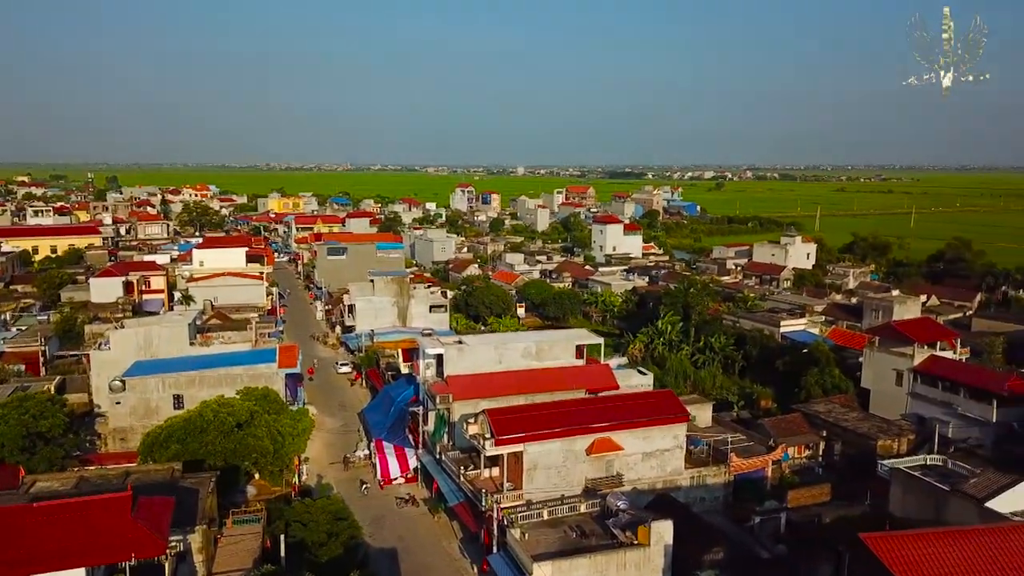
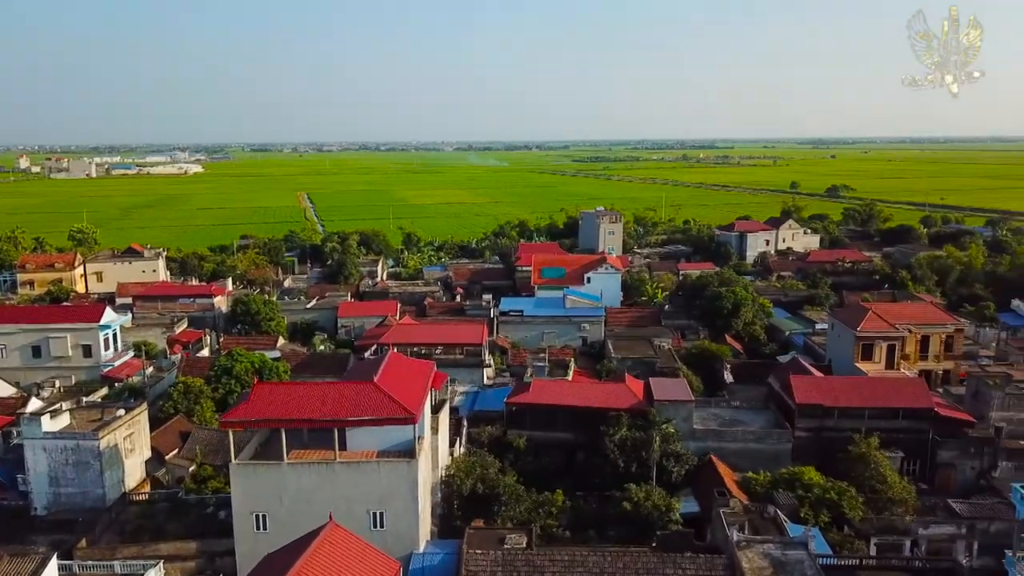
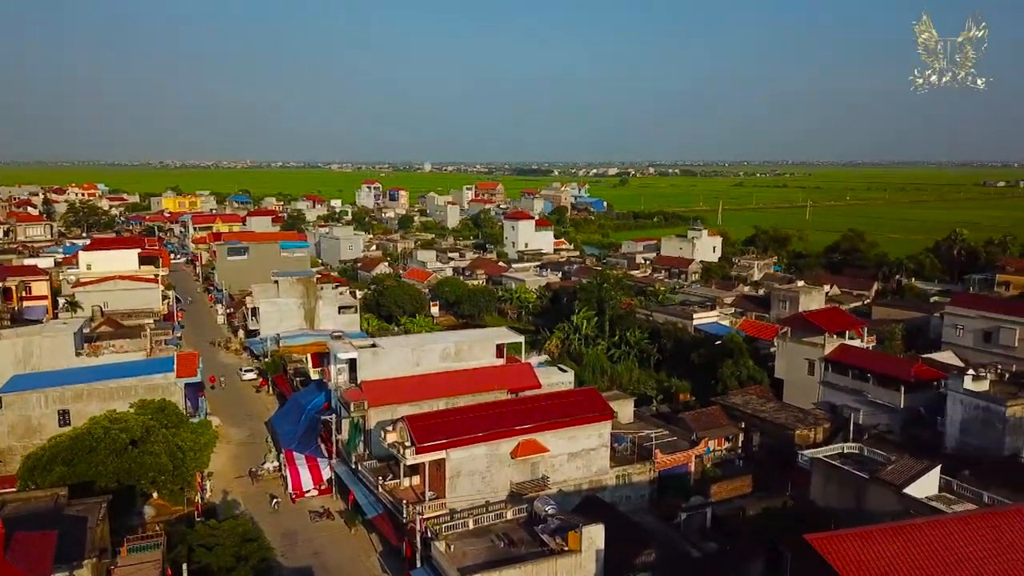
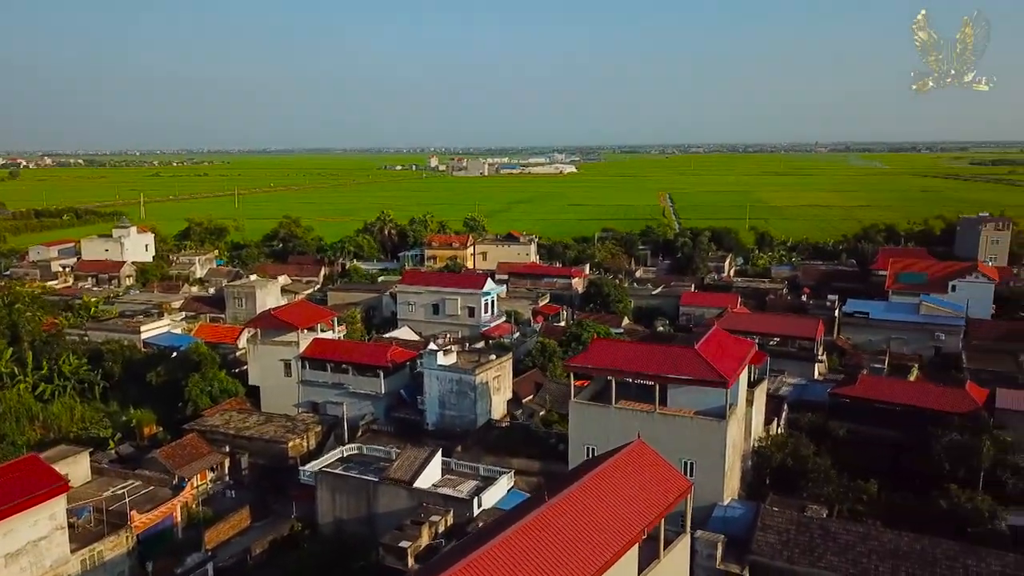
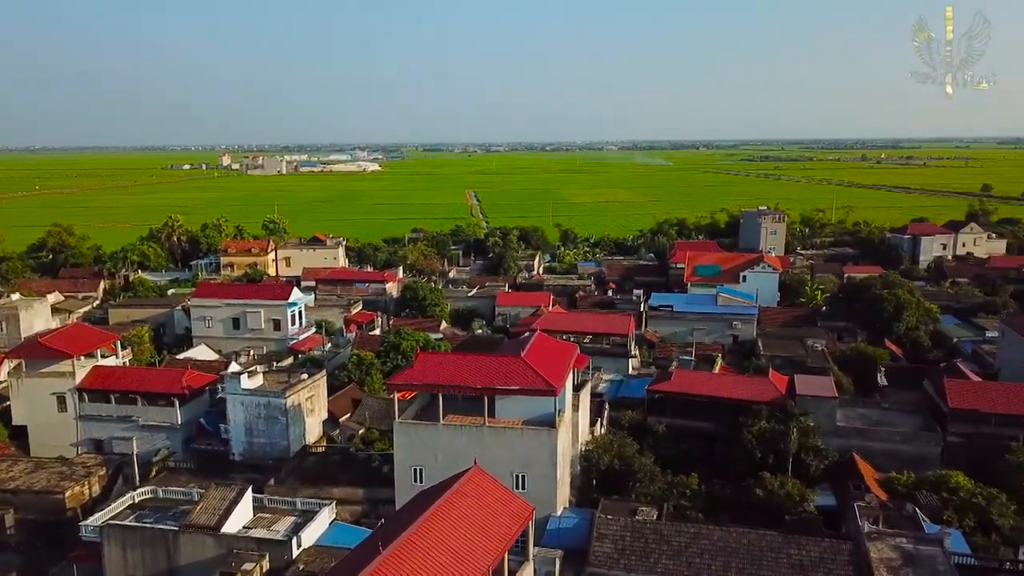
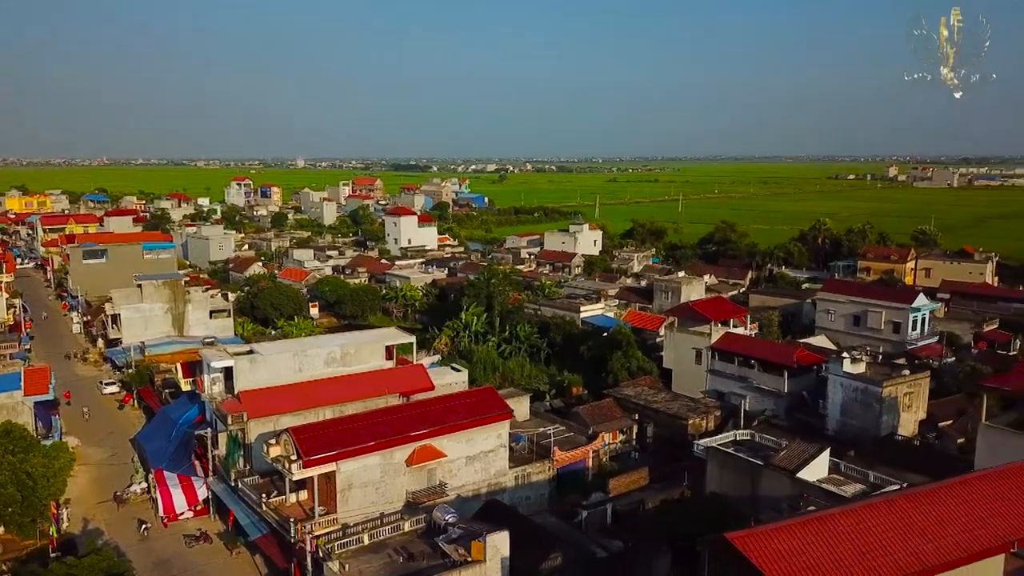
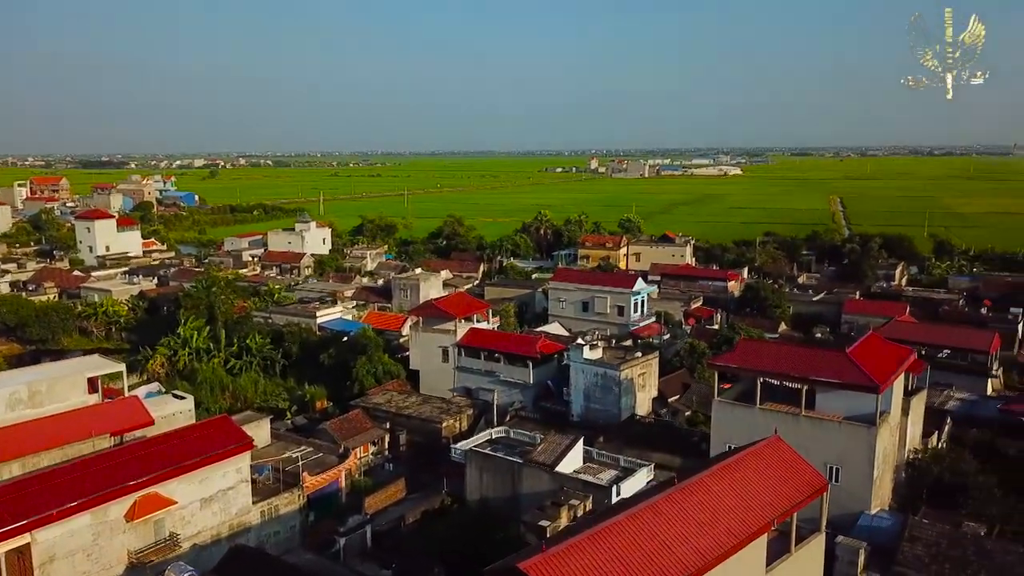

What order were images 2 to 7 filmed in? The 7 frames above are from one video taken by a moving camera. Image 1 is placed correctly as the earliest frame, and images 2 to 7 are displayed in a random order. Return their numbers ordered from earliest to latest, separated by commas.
3, 6, 7, 4, 5, 2
